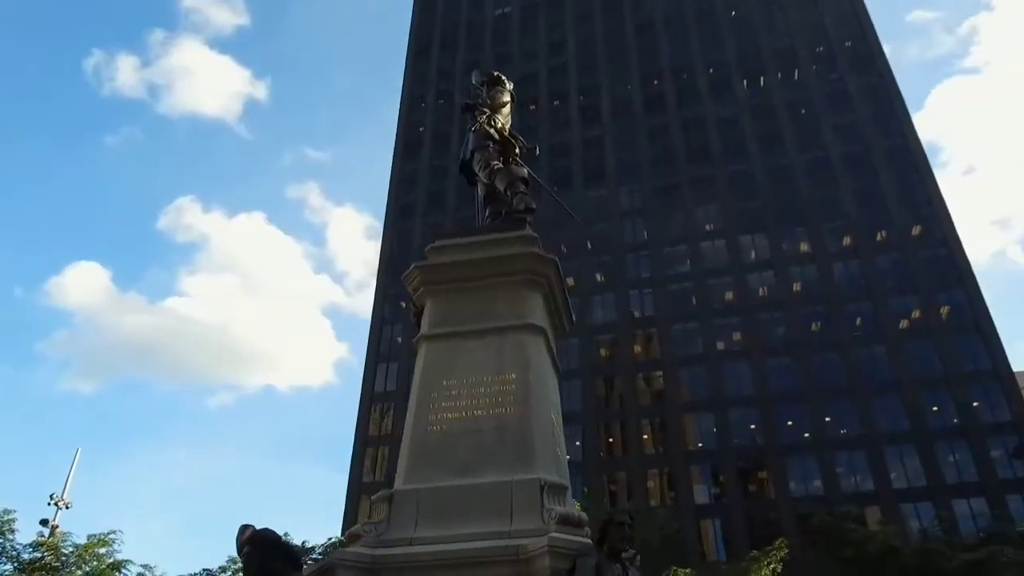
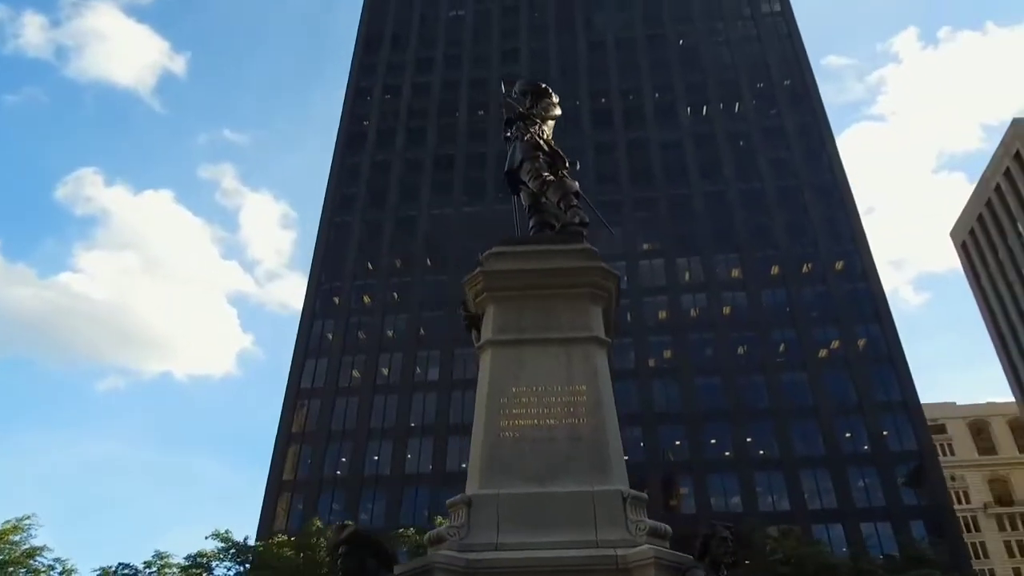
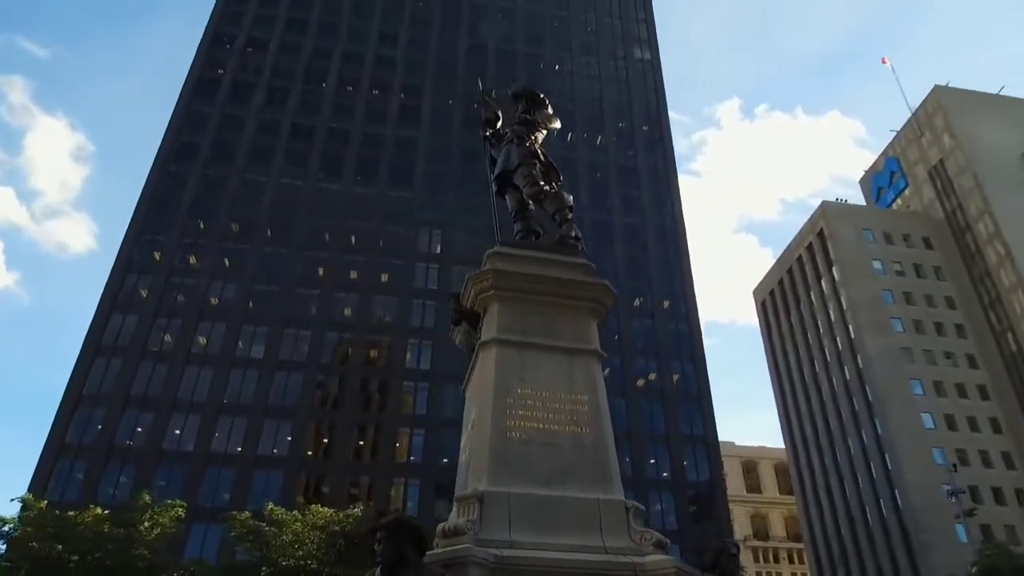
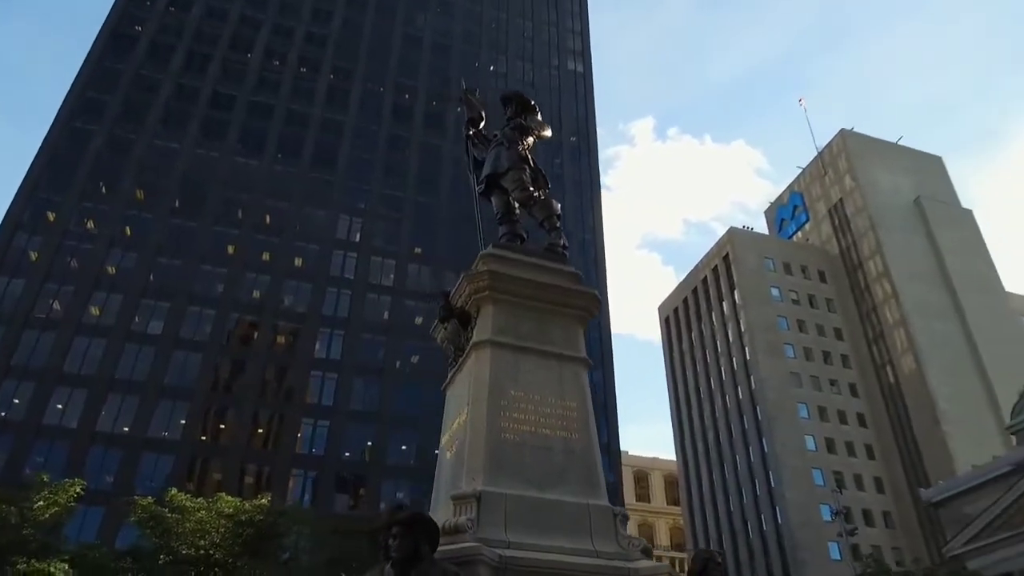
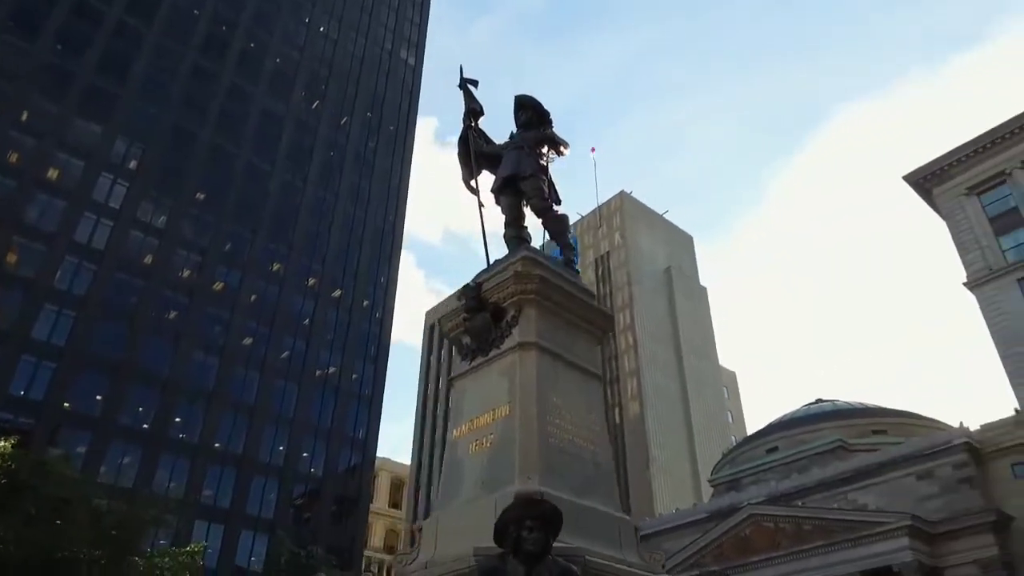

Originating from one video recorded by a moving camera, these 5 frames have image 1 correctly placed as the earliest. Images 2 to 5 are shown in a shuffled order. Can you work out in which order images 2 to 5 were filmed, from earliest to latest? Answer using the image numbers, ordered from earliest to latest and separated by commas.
2, 3, 4, 5
